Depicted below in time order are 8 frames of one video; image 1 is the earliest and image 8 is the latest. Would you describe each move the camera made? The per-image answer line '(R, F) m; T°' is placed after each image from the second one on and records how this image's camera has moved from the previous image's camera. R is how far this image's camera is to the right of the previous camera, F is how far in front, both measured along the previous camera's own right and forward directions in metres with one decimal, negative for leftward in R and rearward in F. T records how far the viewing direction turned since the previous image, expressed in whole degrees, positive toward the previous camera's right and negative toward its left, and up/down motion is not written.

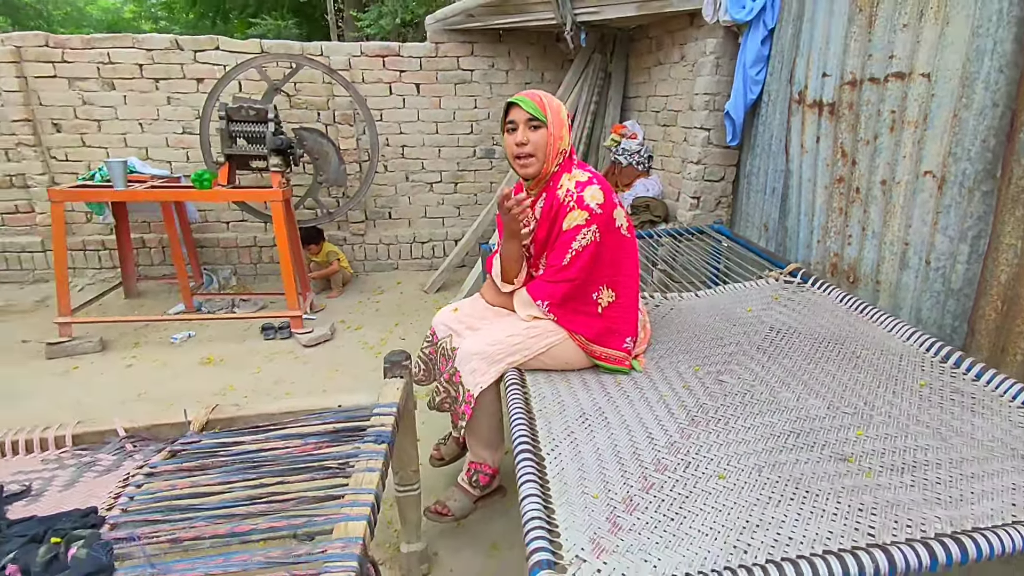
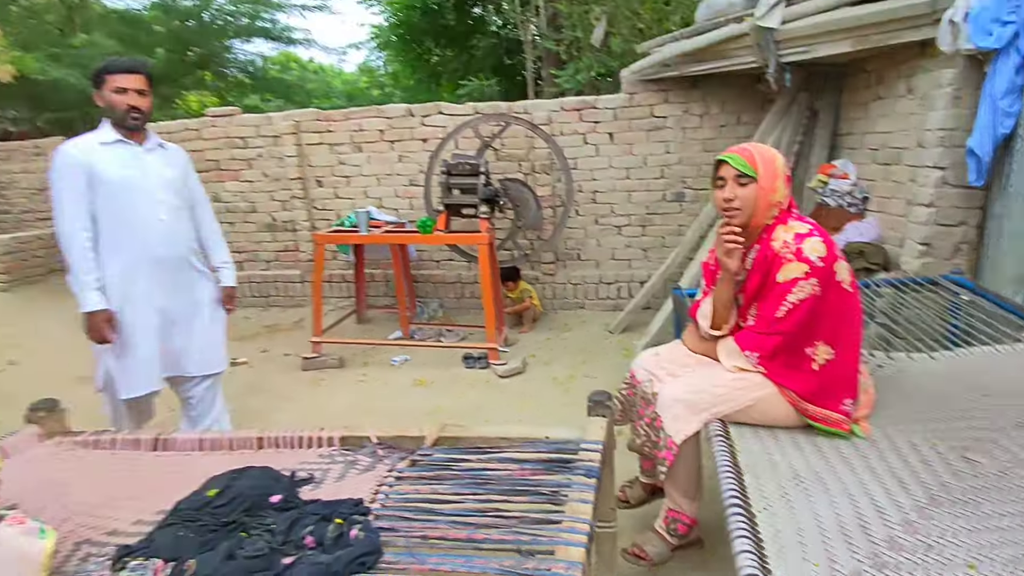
(-0.1, -0.2) m; -18°
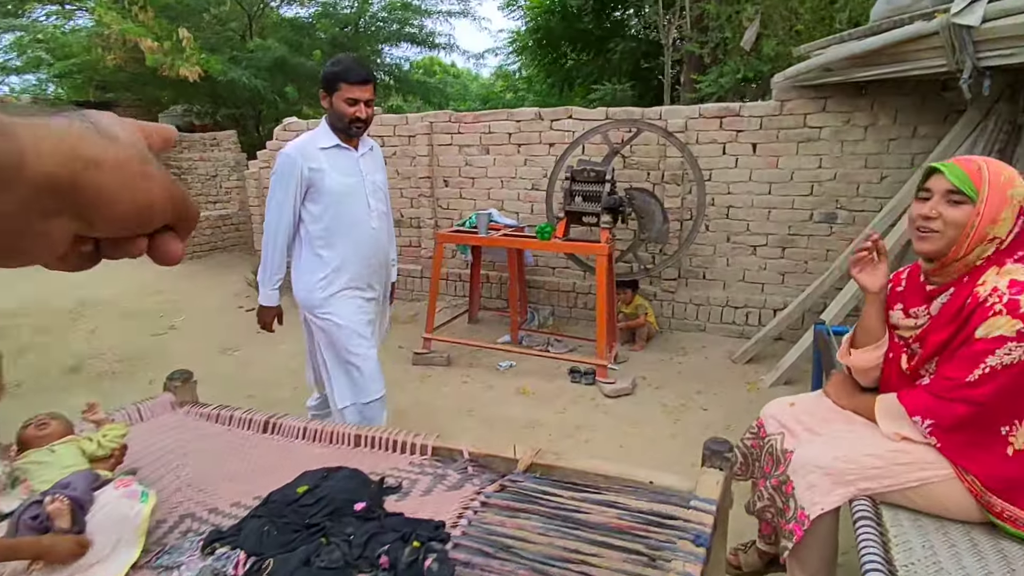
(0.0, +0.2) m; -12°
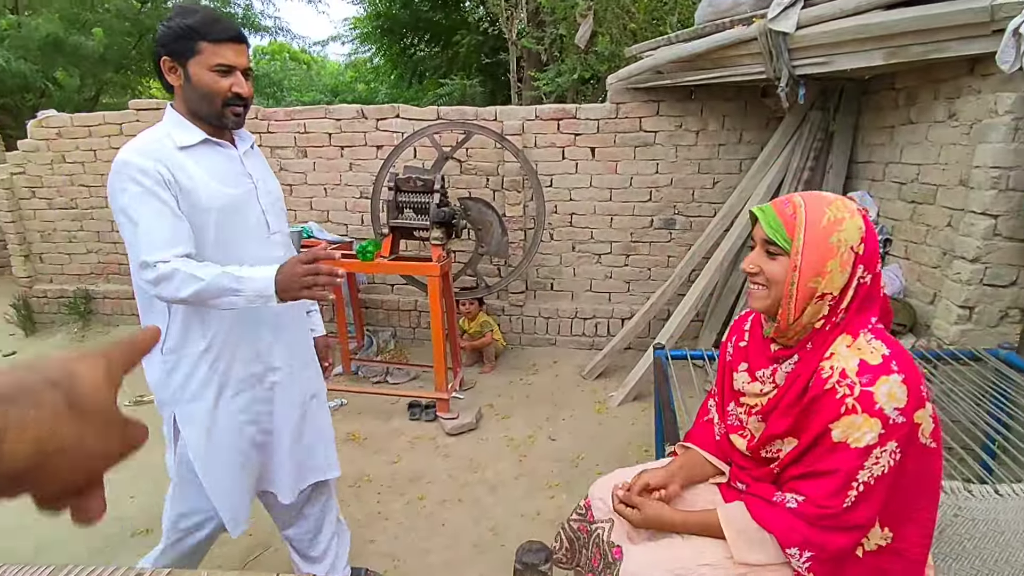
(+0.4, +0.5) m; +13°
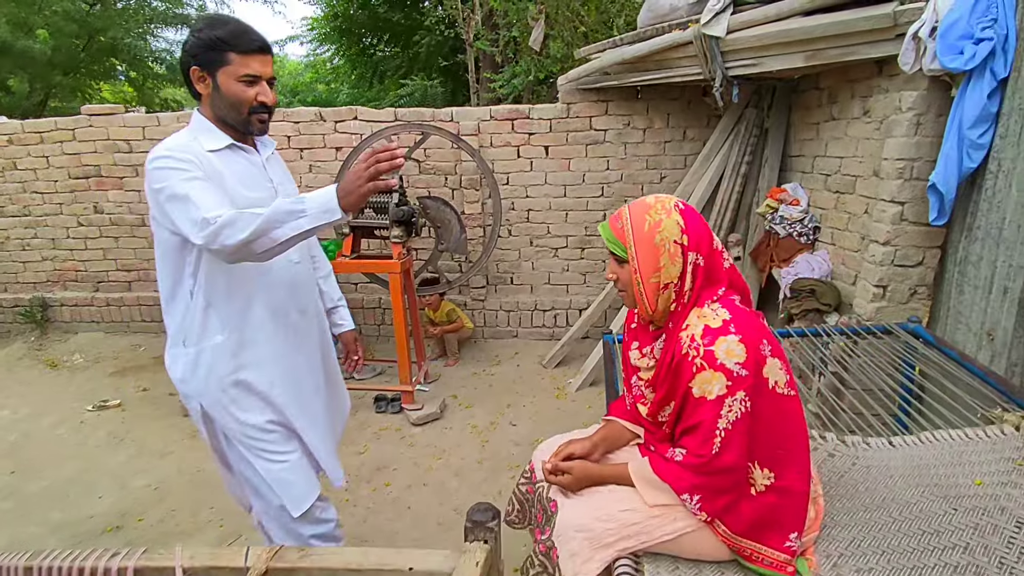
(+0.1, -0.2) m; +3°
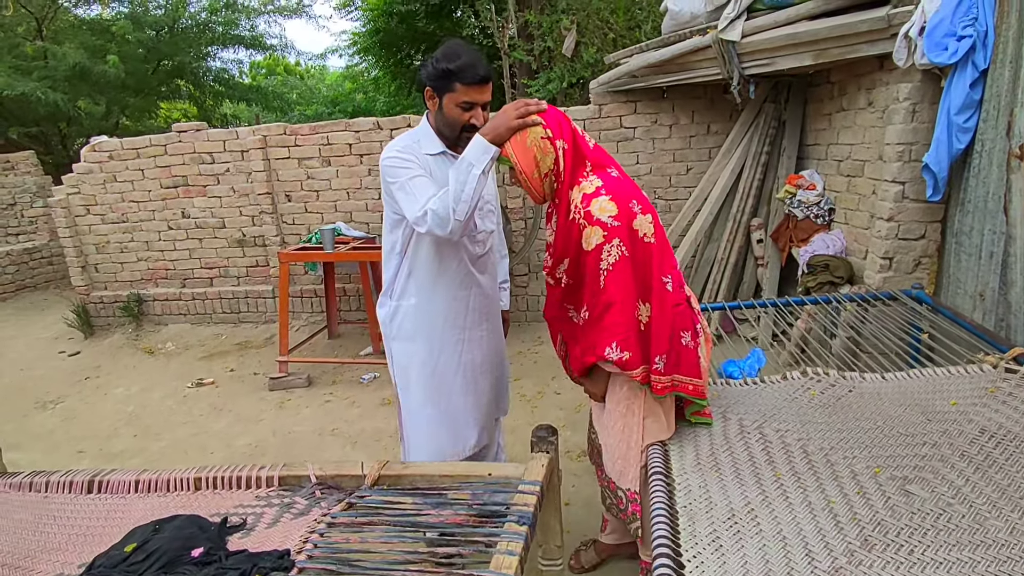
(-0.1, -0.5) m; -3°
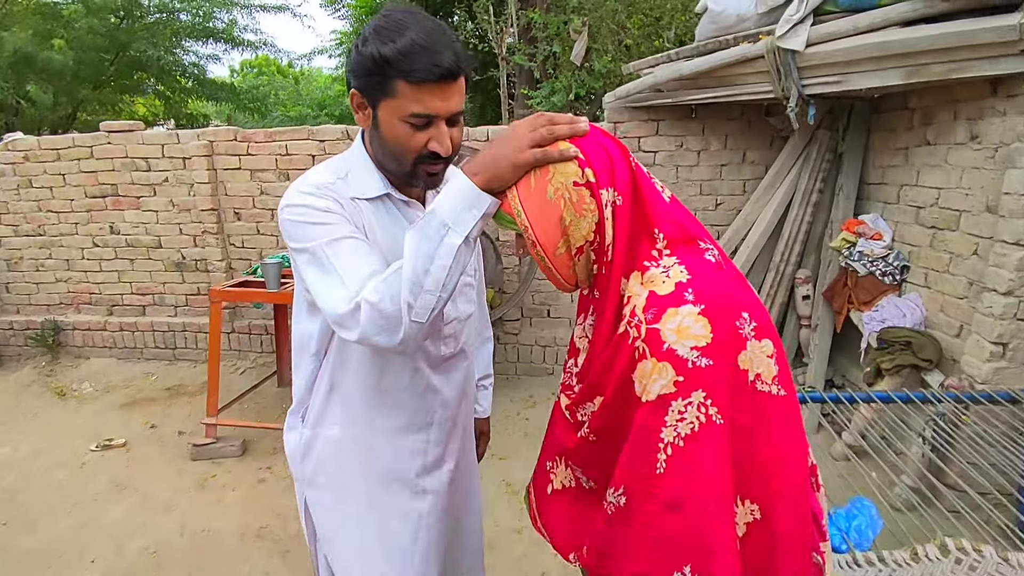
(0.0, +0.9) m; +1°
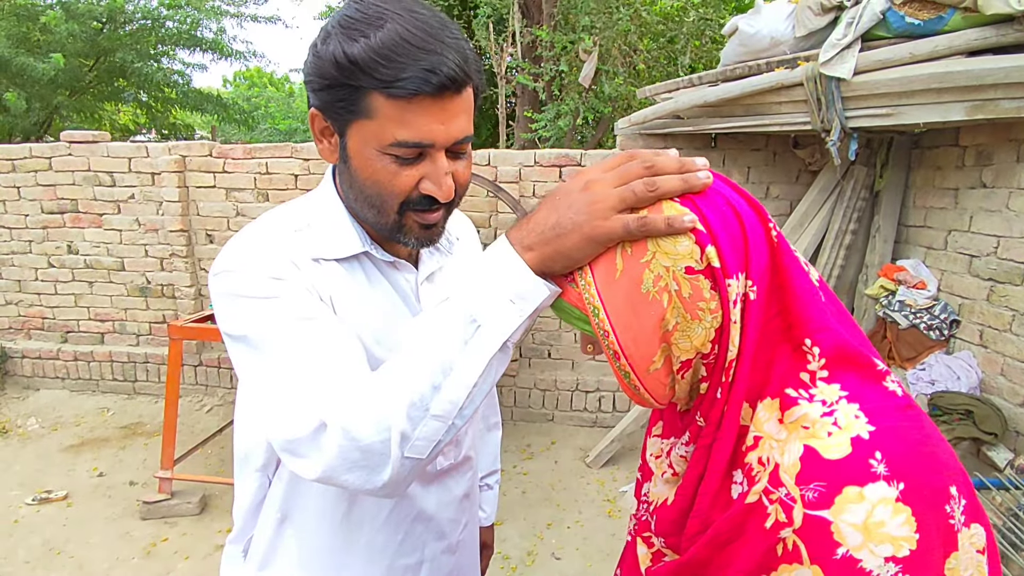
(-0.1, +0.4) m; +1°
